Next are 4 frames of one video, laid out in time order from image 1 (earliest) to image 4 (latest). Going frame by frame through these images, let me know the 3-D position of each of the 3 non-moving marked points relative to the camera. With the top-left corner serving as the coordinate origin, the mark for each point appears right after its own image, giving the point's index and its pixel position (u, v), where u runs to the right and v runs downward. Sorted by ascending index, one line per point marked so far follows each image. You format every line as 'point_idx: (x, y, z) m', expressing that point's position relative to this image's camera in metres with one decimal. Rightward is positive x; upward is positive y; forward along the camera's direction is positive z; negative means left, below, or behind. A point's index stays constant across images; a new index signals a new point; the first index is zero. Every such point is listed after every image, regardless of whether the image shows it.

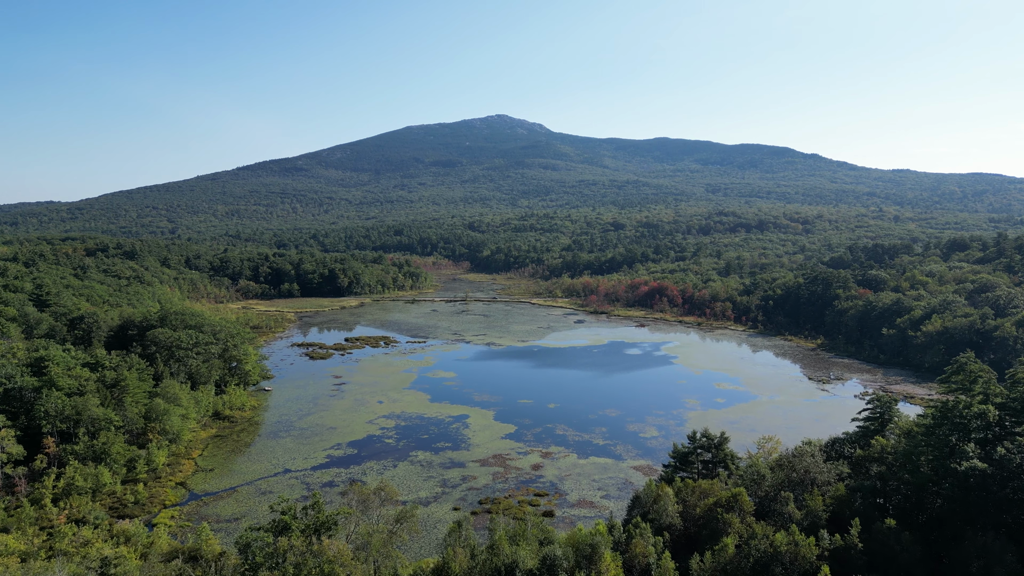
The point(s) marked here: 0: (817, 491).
0: (+9.4, -6.3, +18.3) m
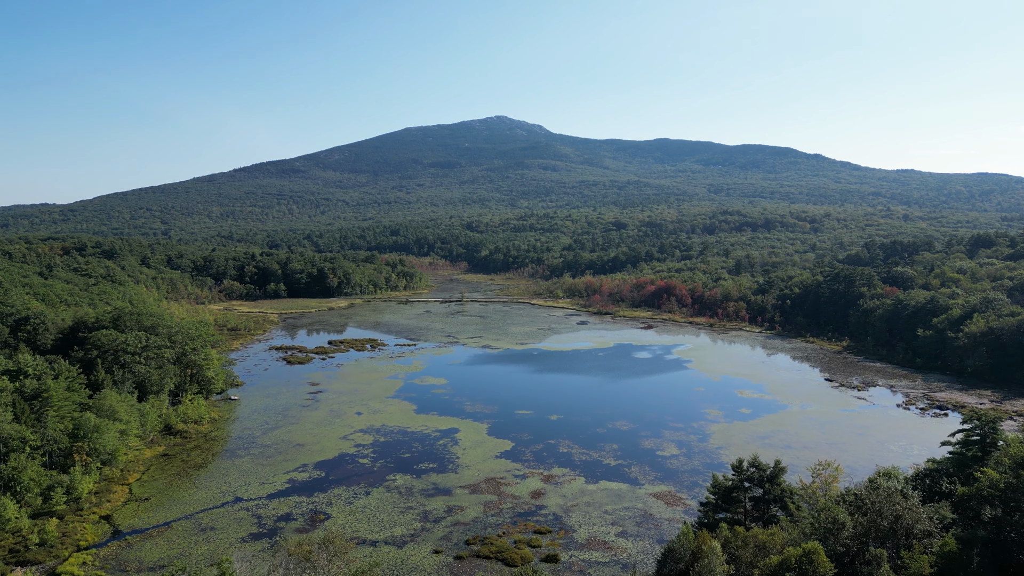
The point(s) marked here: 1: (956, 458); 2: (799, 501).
0: (+9.3, -5.9, +13.6) m
1: (+12.7, -4.8, +16.9) m
2: (+7.9, -5.9, +16.3) m
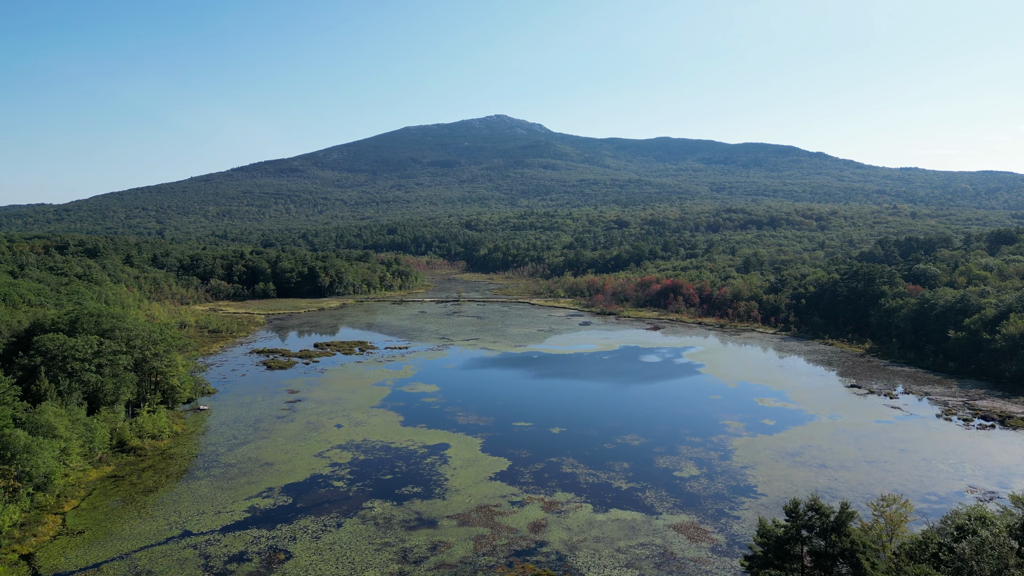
0: (+9.1, -5.8, +10.1) m
1: (+12.5, -4.7, +13.4) m
2: (+7.8, -5.8, +12.8) m
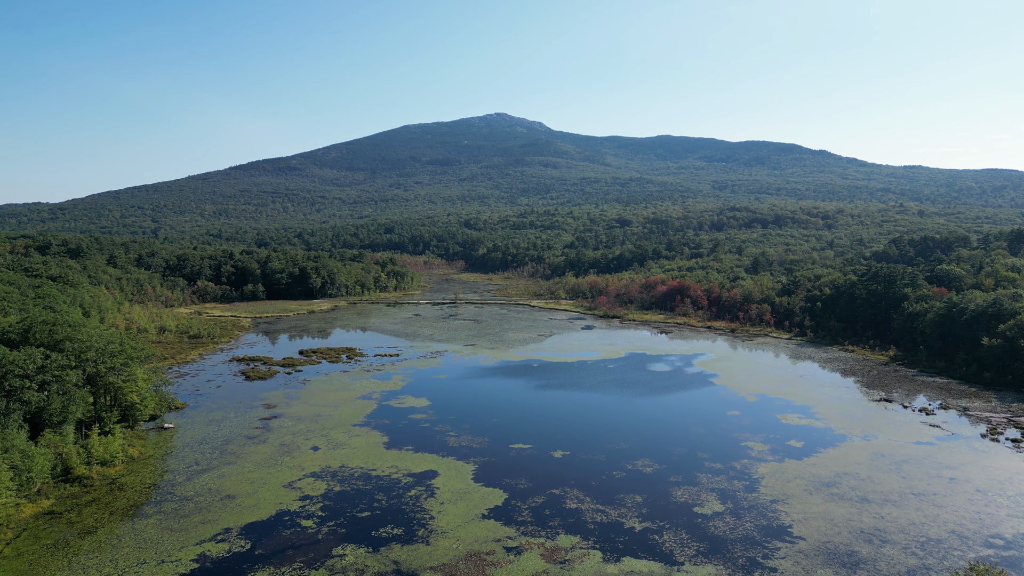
0: (+9.0, -6.1, +6.9) m
1: (+12.4, -5.0, +10.2) m
2: (+7.6, -6.1, +9.6) m
